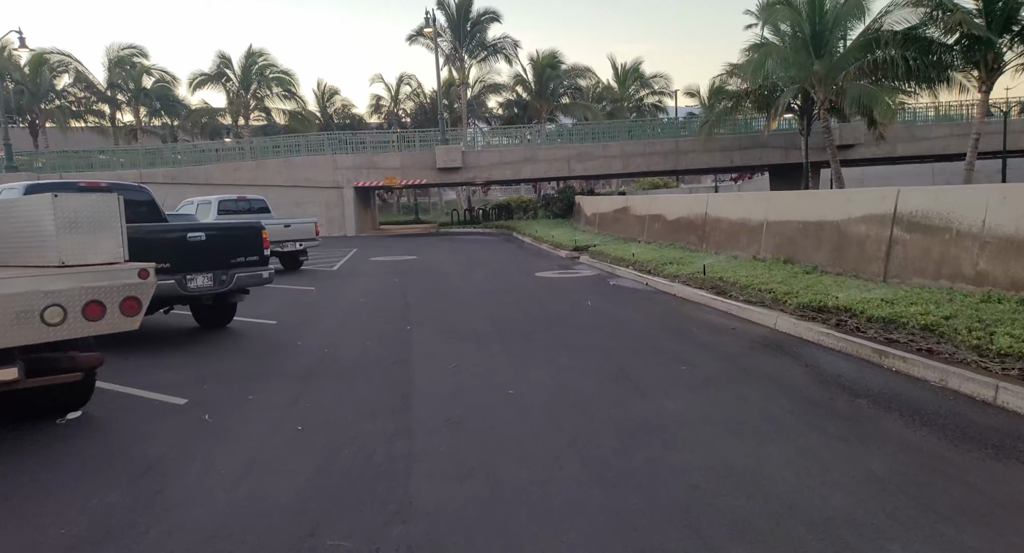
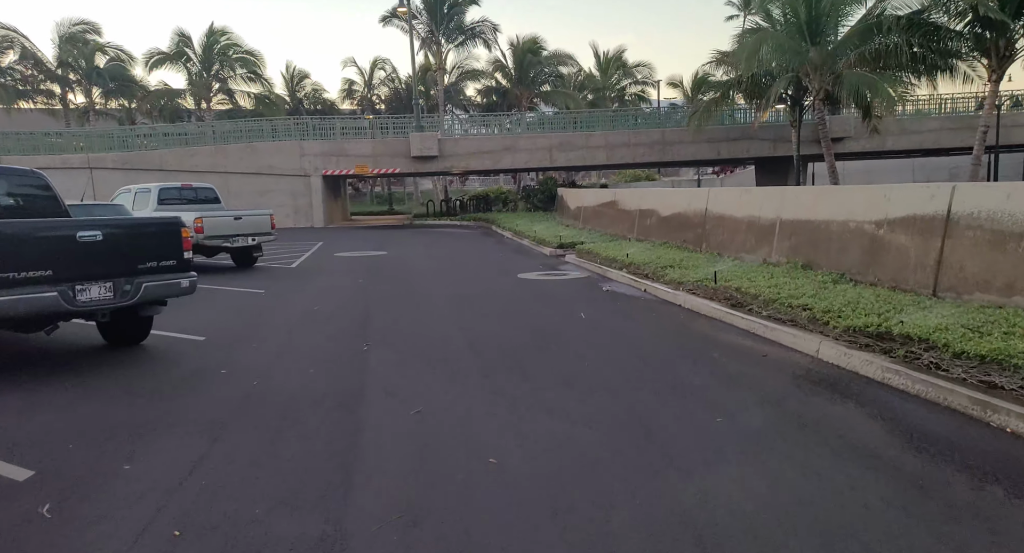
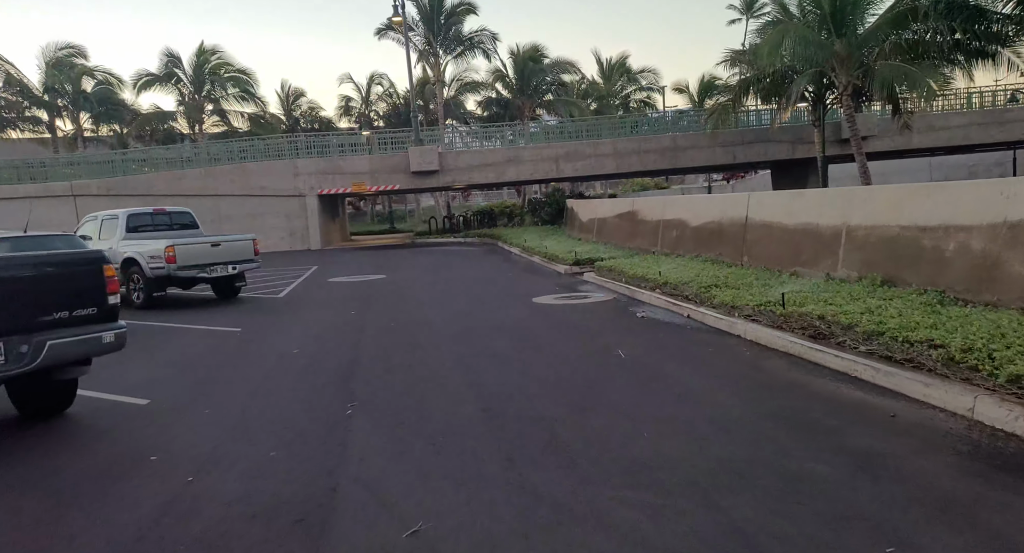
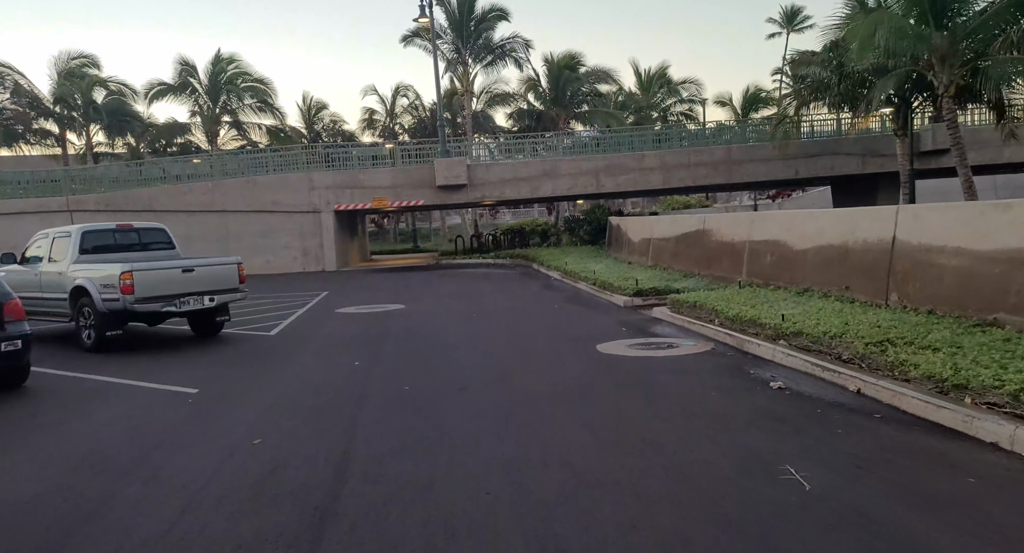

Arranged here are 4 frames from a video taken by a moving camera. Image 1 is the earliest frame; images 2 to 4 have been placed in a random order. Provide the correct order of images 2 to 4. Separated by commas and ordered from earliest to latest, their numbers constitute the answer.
2, 3, 4
